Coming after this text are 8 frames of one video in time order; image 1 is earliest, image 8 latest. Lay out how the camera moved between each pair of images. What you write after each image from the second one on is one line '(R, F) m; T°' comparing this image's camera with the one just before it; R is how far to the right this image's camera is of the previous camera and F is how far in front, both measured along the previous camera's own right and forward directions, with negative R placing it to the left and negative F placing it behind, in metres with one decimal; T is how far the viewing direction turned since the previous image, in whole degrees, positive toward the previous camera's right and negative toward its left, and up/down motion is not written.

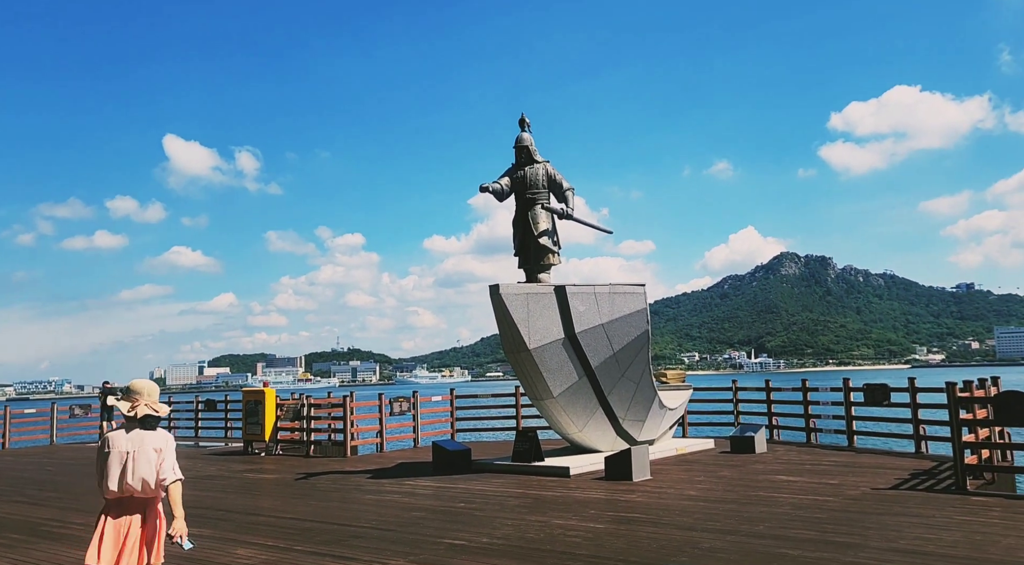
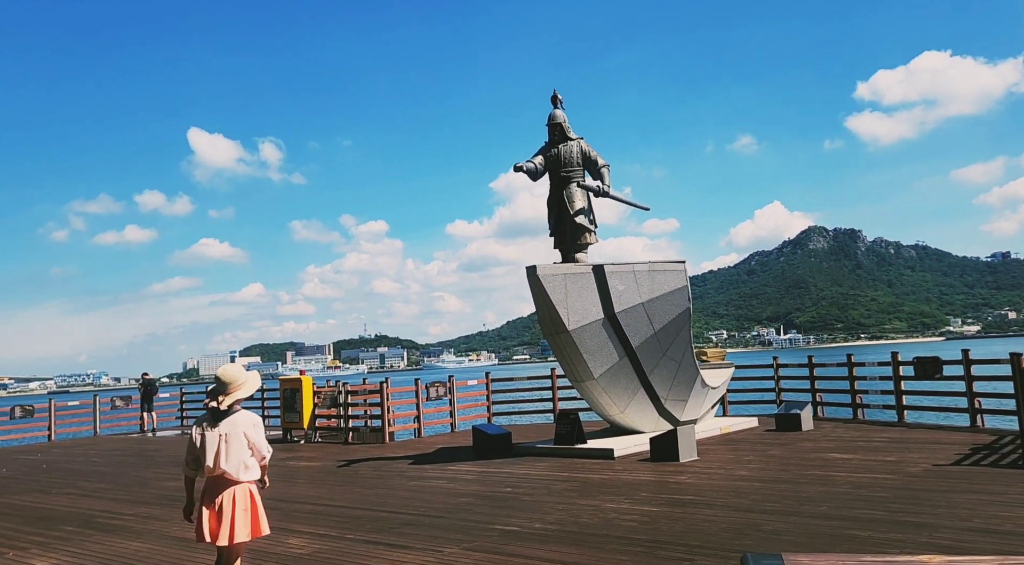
(-0.2, +0.2) m; -2°
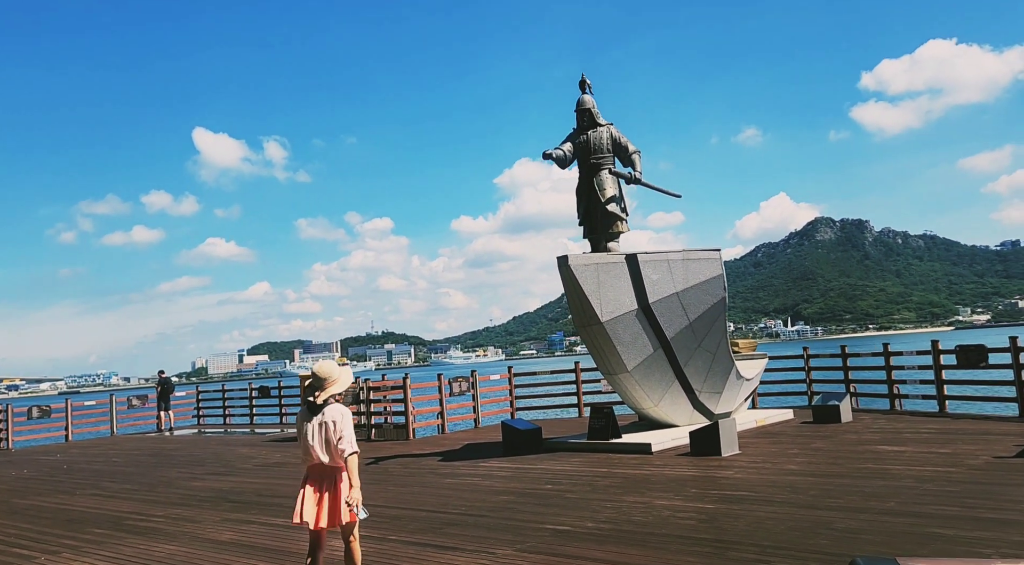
(-0.3, +0.3) m; 0°
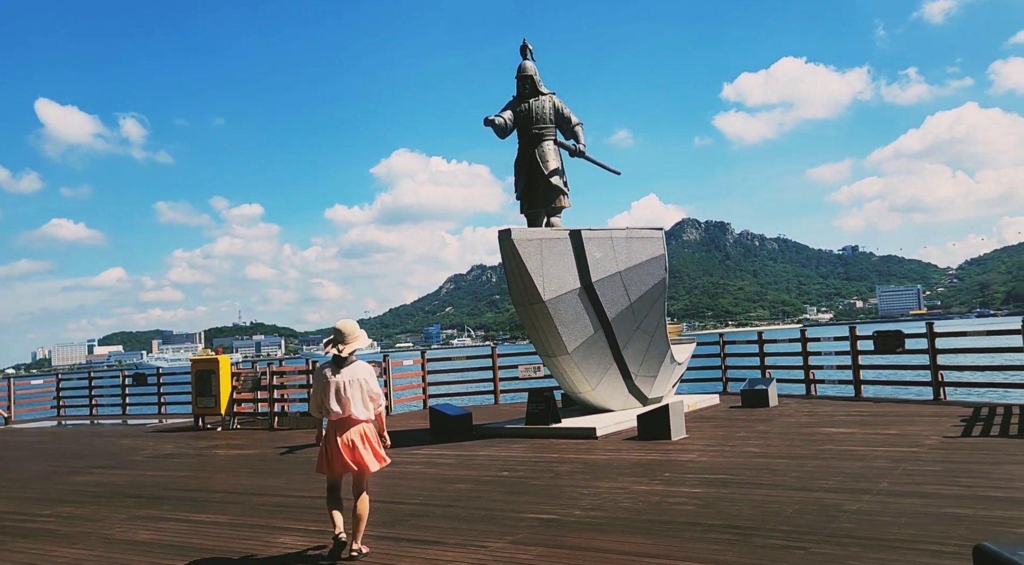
(-0.7, +0.7) m; +9°
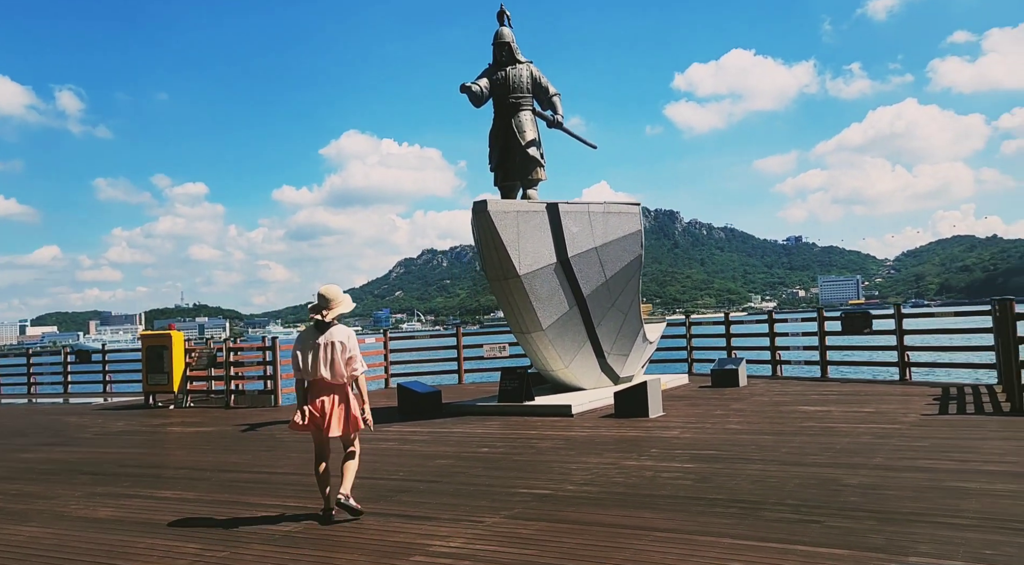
(-0.3, +0.3) m; +3°
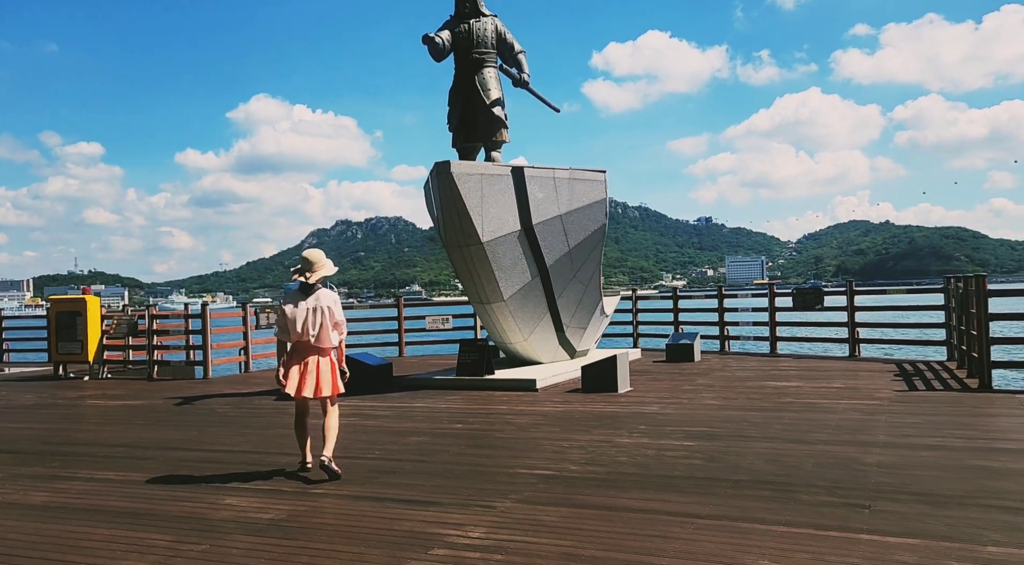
(-0.5, +0.5) m; +6°
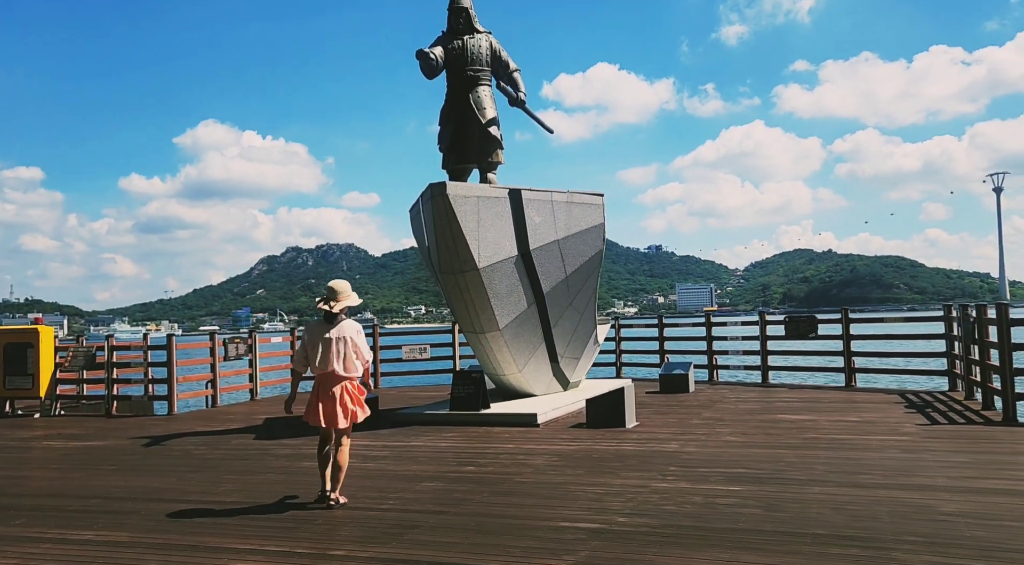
(-0.5, +0.5) m; +3°
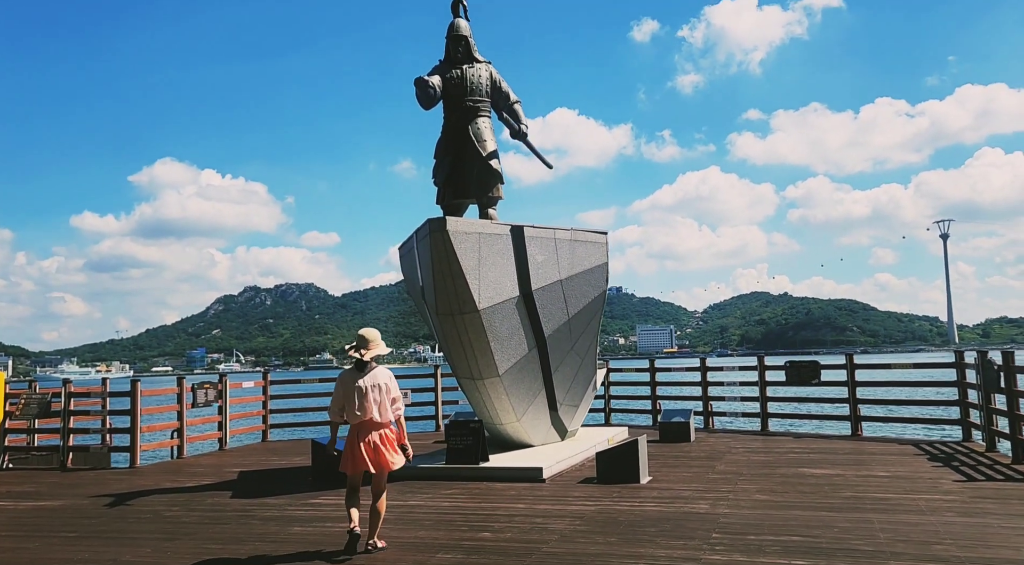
(-0.4, +0.6) m; +3°
